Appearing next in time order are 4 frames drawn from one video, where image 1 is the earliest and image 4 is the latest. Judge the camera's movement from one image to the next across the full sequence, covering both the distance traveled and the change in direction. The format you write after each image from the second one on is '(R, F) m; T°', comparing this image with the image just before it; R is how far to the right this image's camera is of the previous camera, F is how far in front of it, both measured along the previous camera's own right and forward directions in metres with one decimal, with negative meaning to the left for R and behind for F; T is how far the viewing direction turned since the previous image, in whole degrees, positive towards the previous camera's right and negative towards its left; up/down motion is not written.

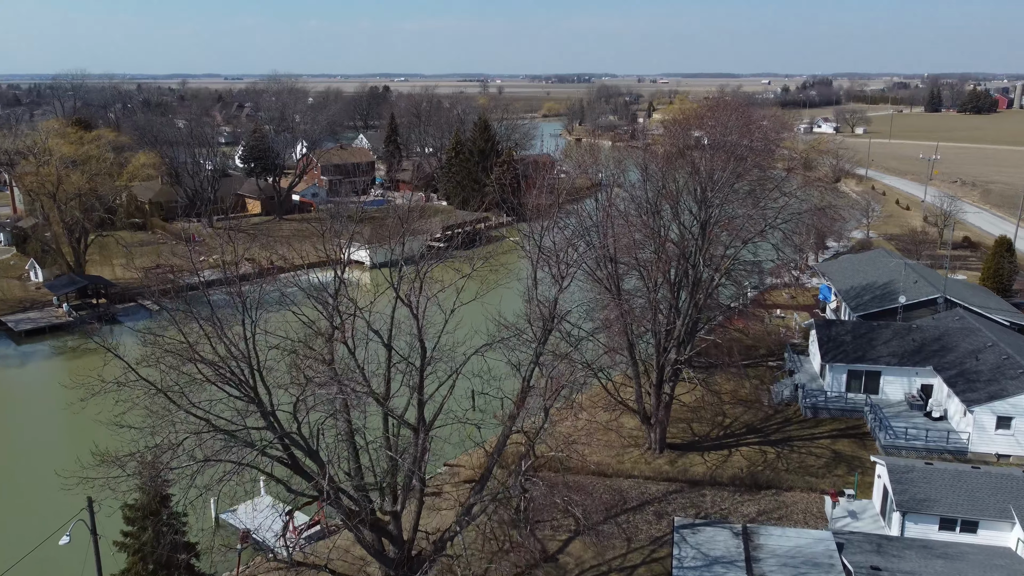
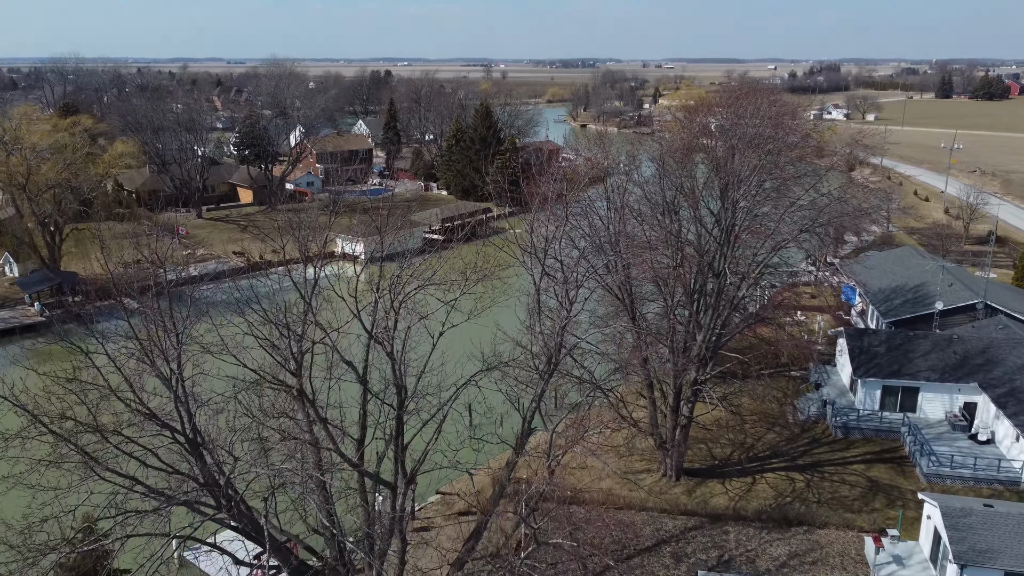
(0.0, +1.5) m; 0°
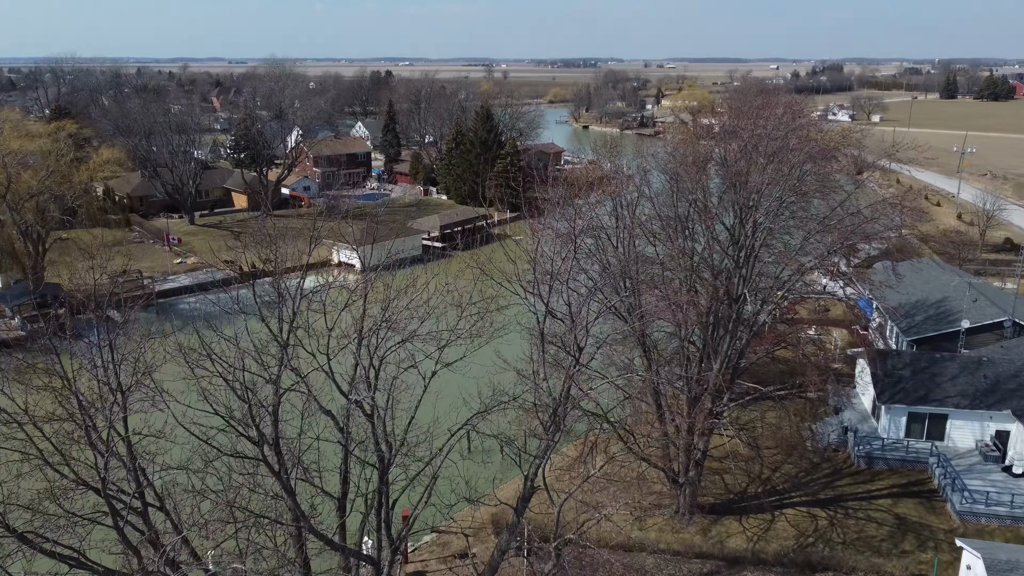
(0.0, +0.9) m; 0°
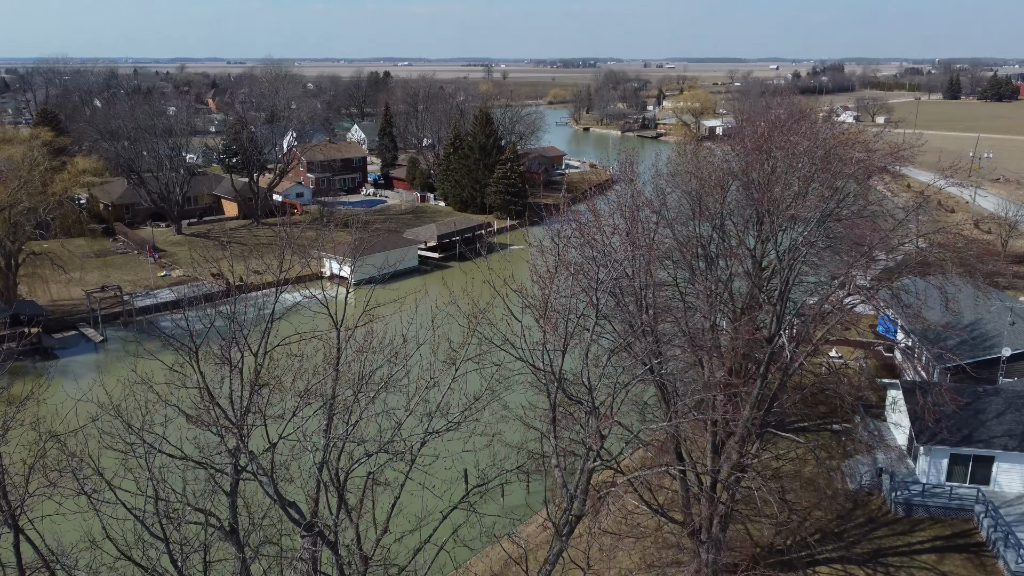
(0.0, +1.2) m; 0°
